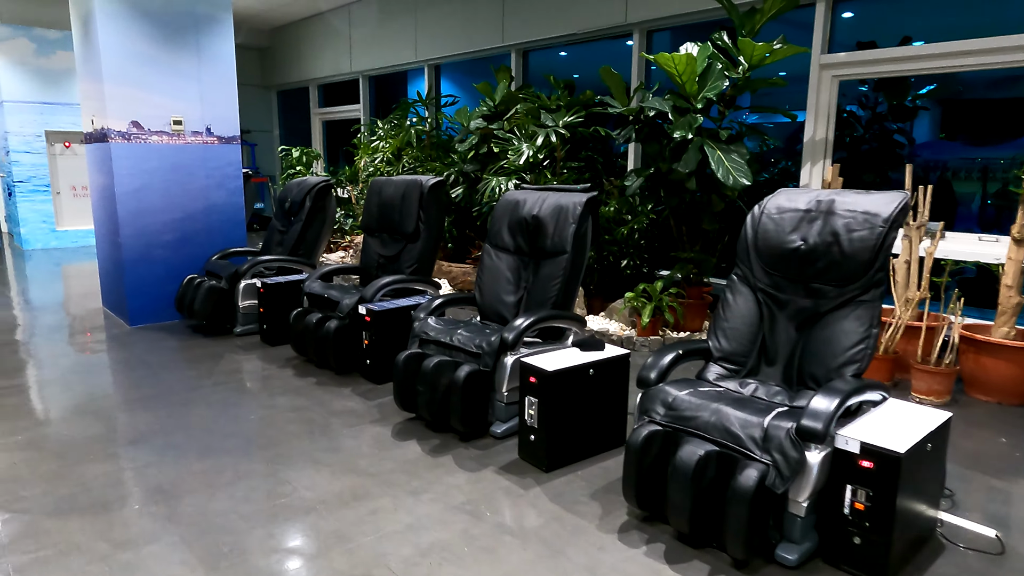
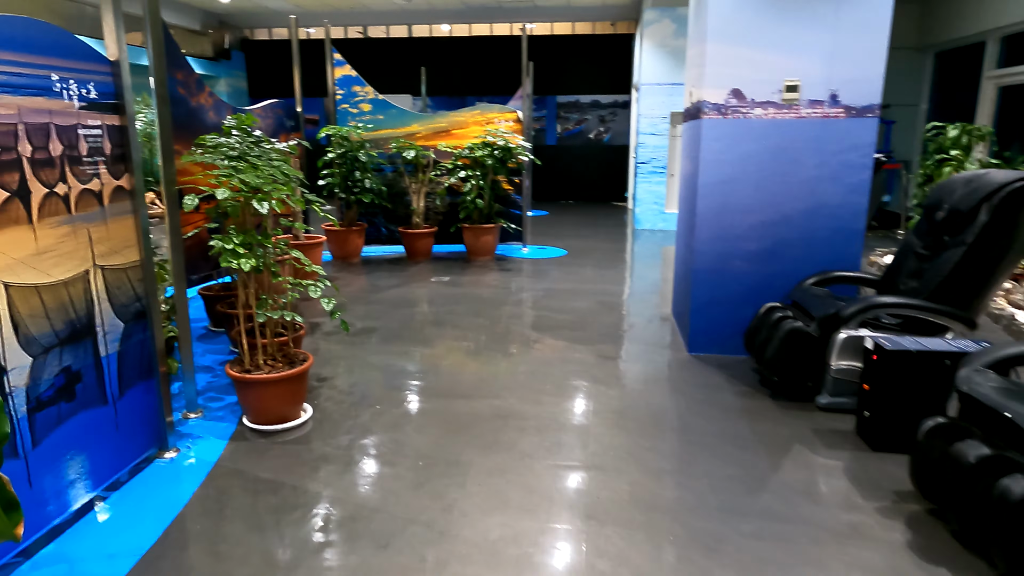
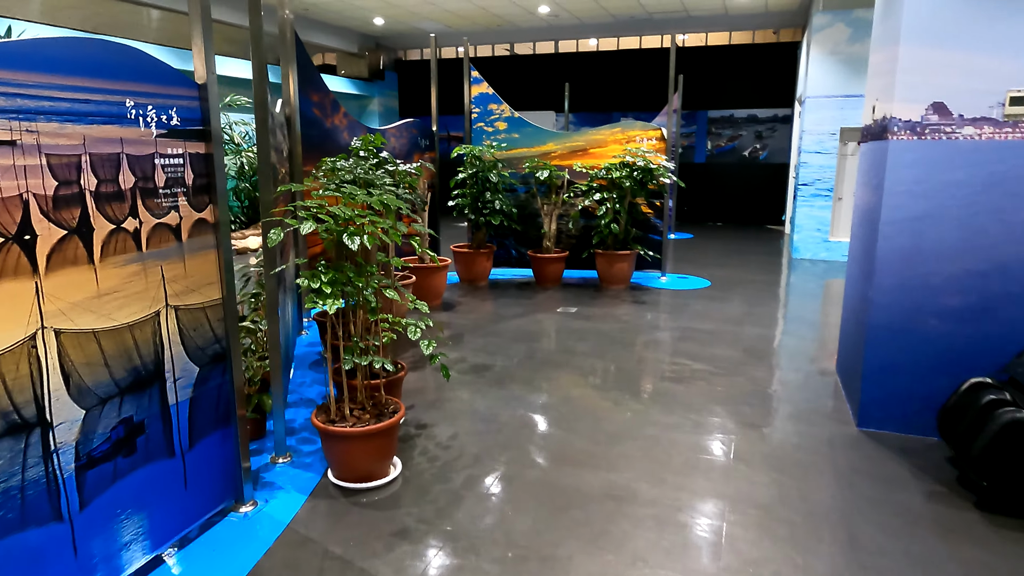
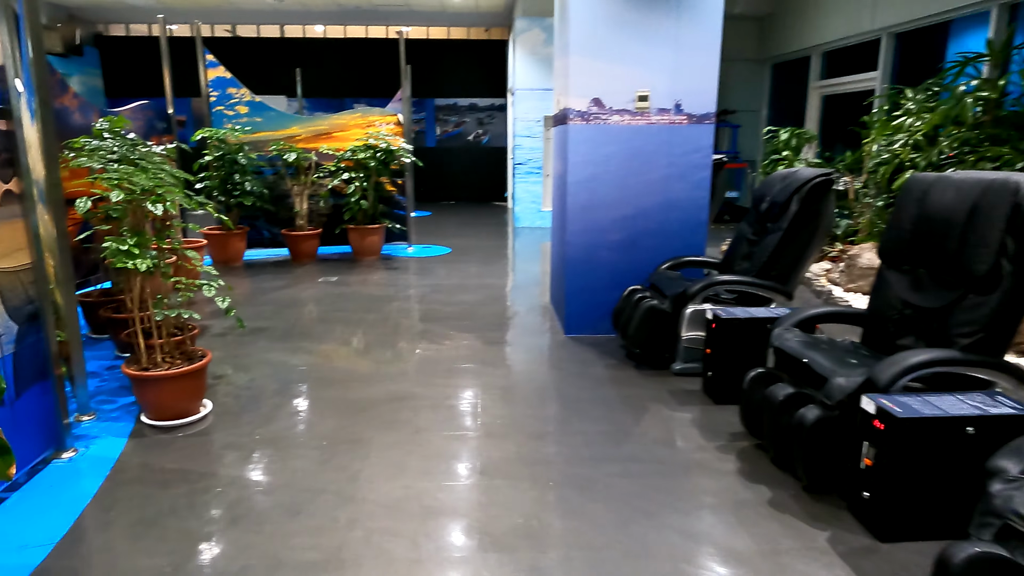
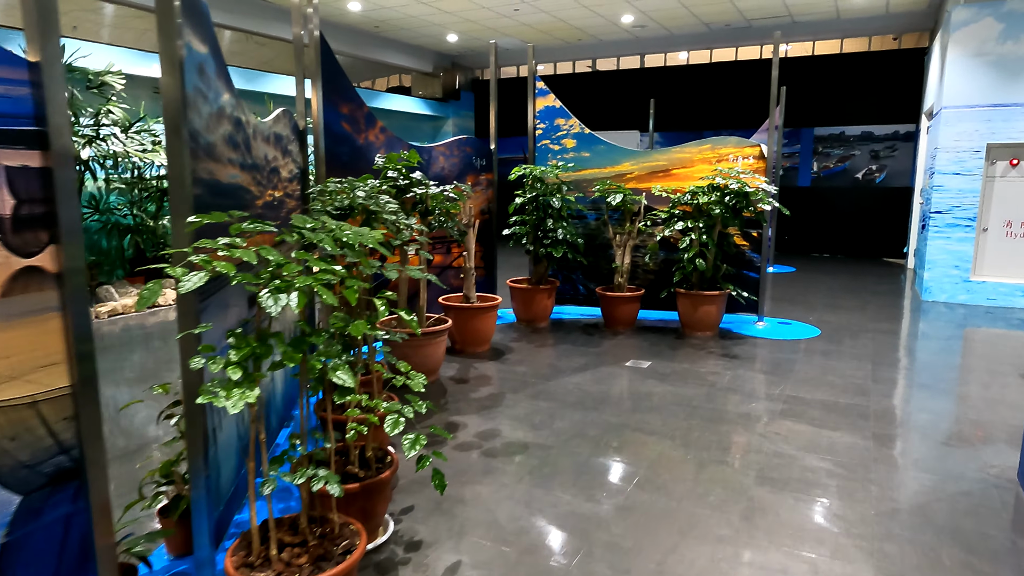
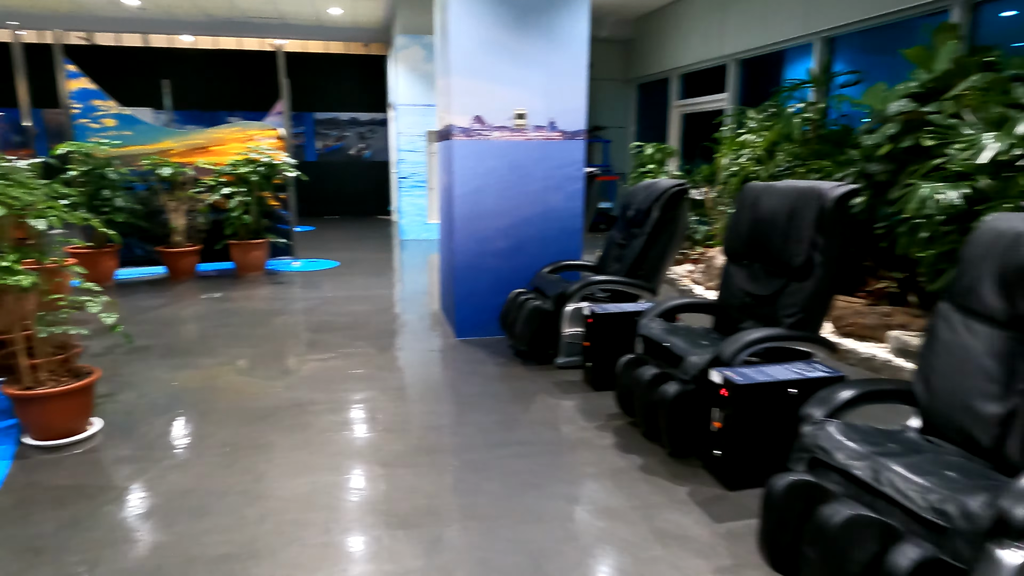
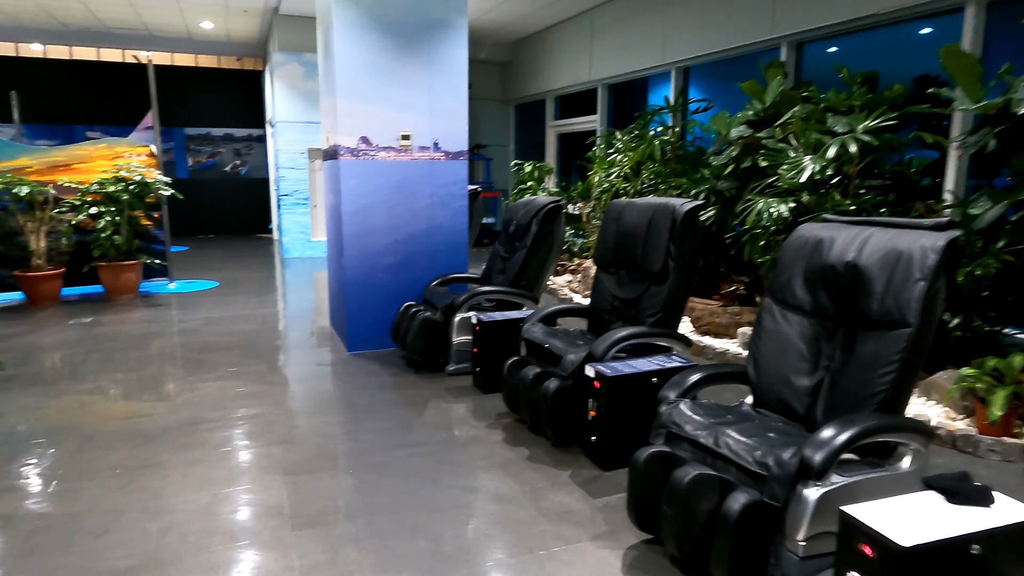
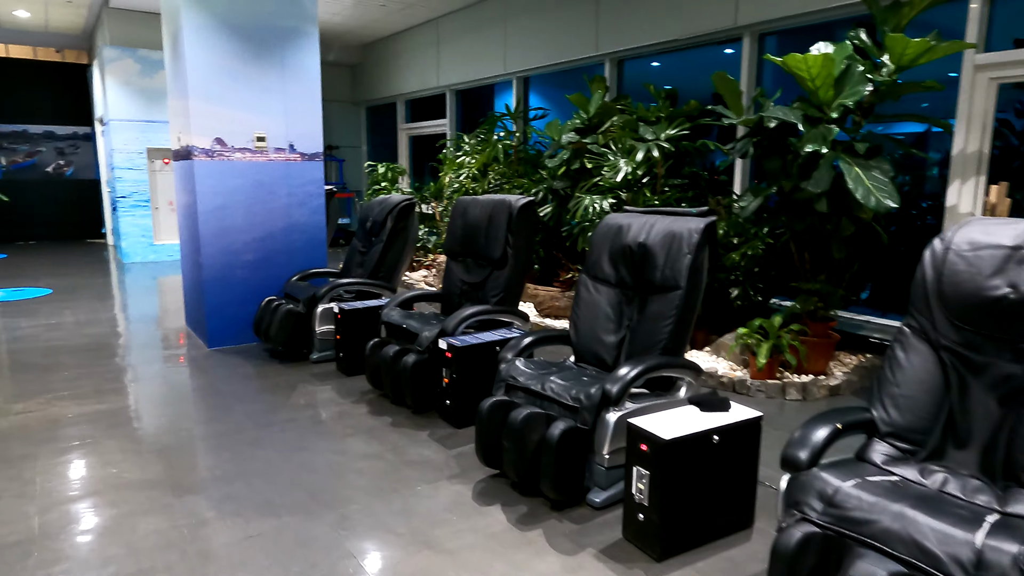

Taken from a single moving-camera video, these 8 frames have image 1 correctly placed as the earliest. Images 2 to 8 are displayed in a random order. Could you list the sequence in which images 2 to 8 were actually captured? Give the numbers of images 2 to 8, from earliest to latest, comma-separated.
8, 7, 6, 4, 2, 3, 5
